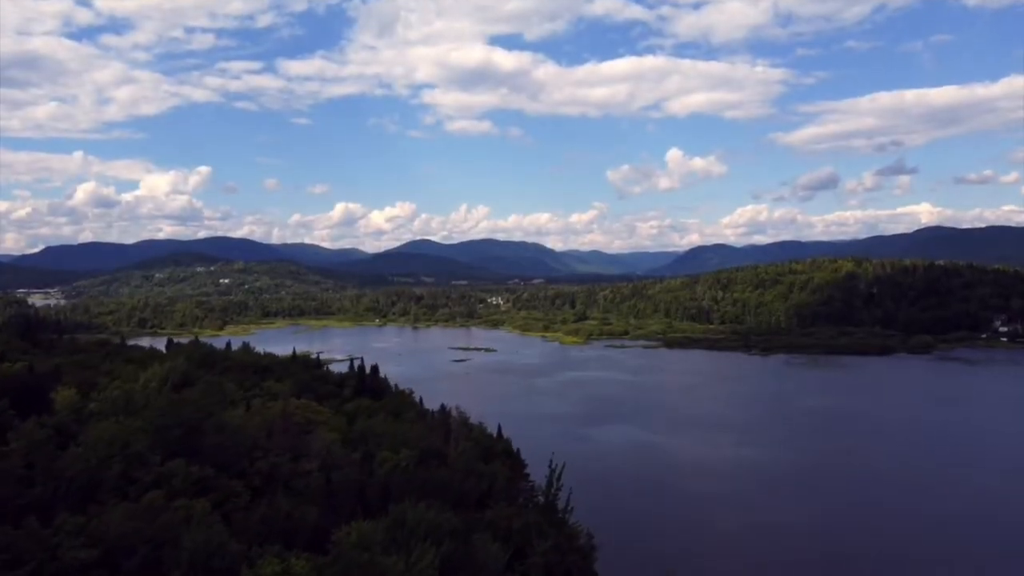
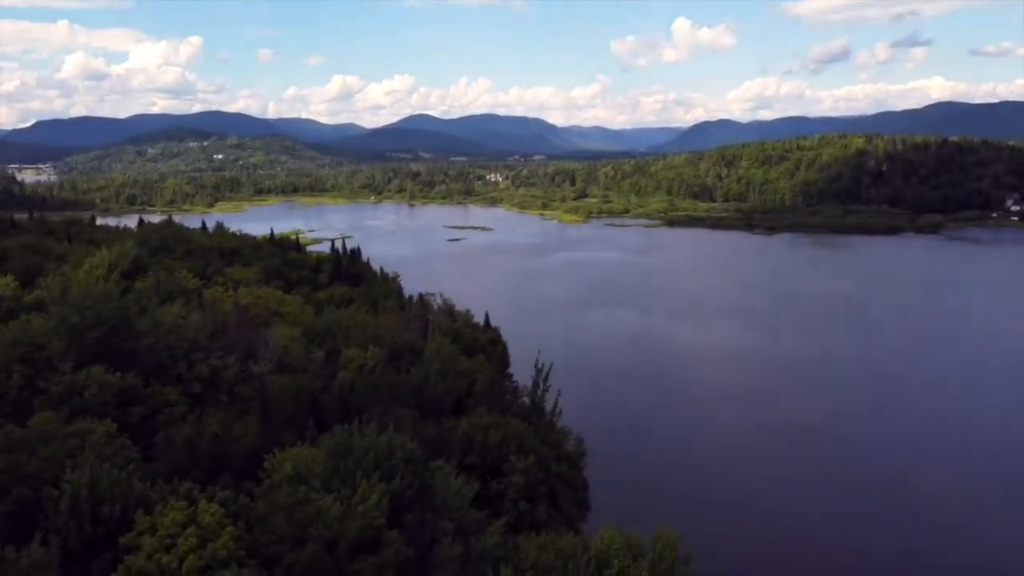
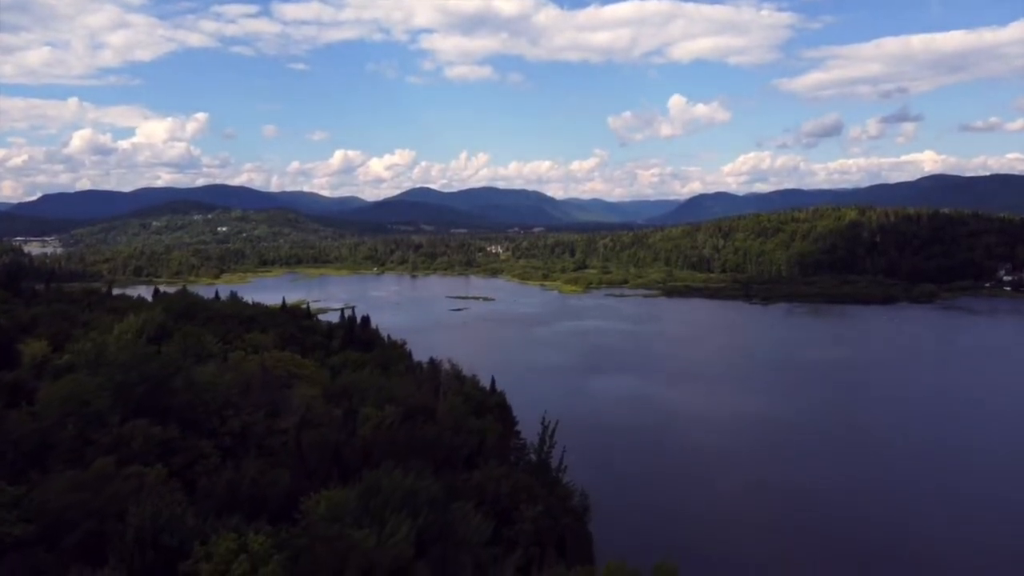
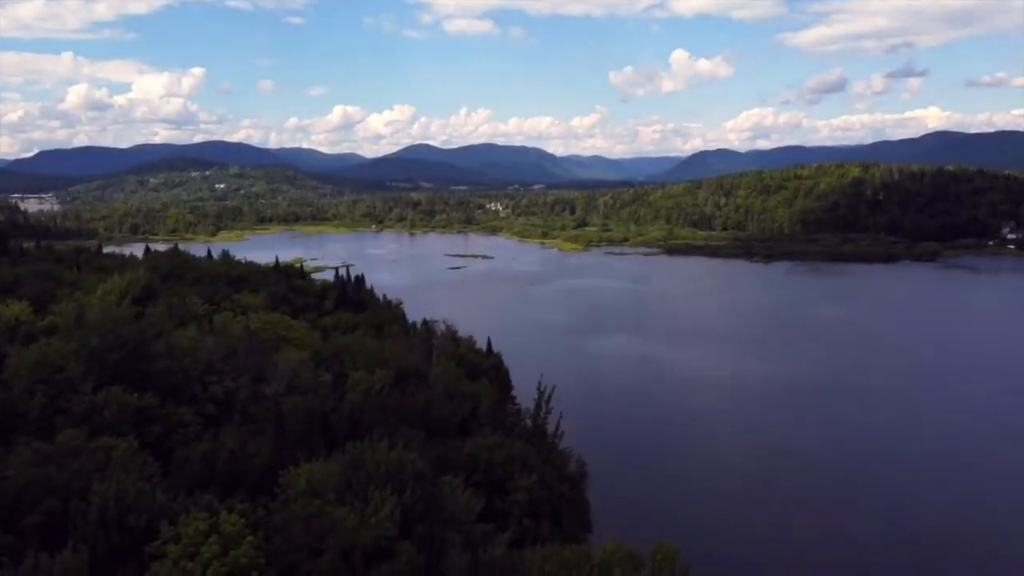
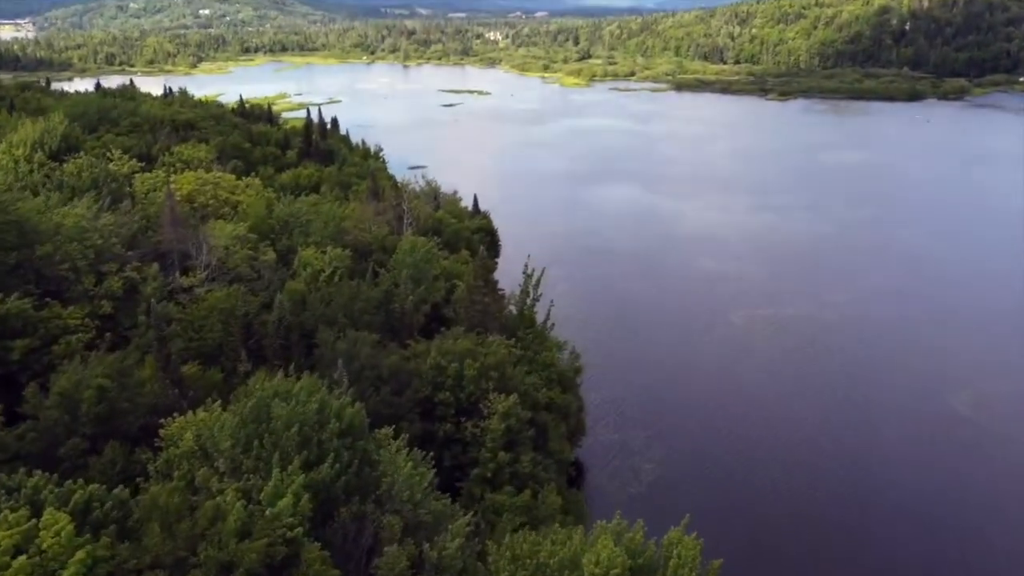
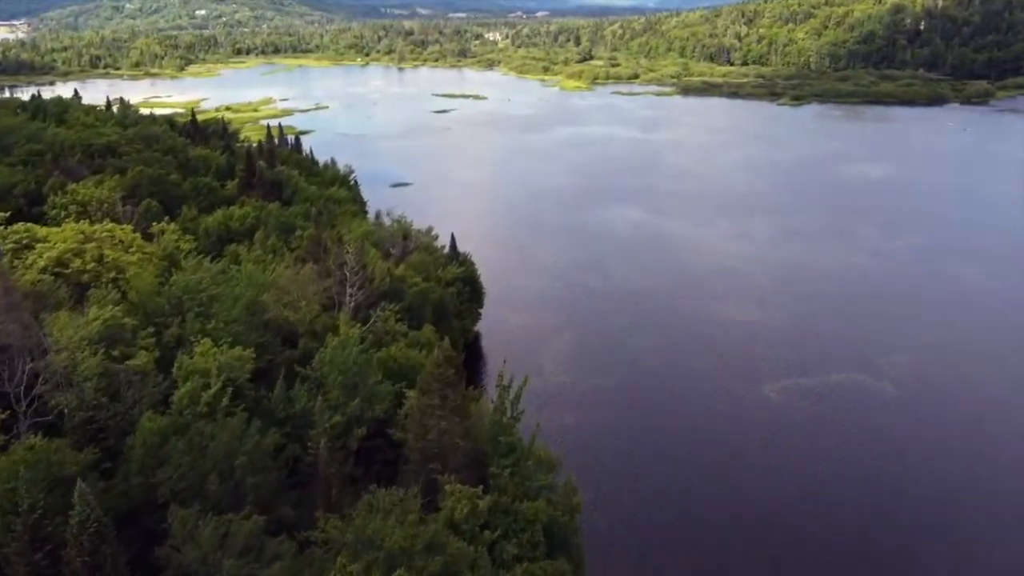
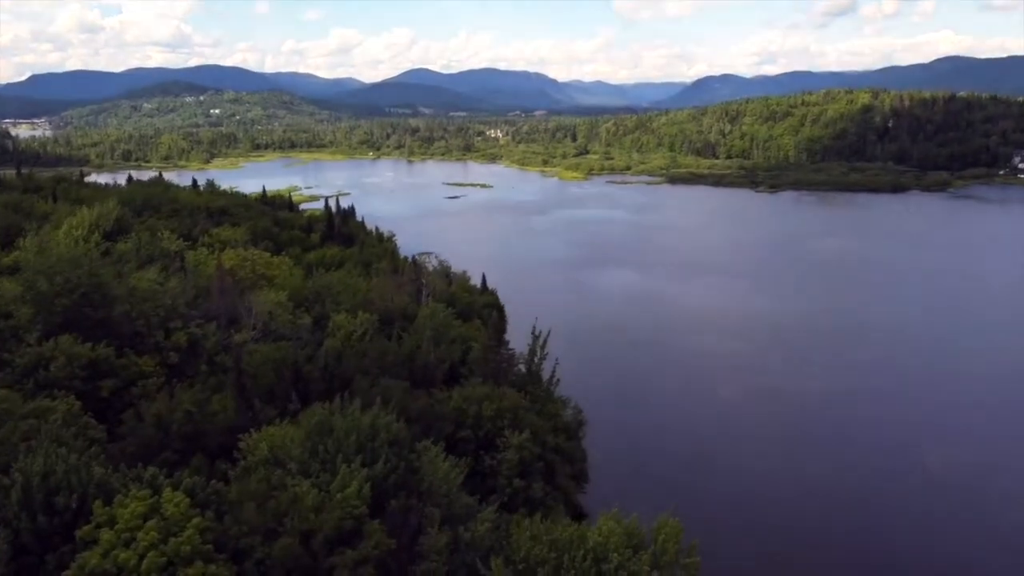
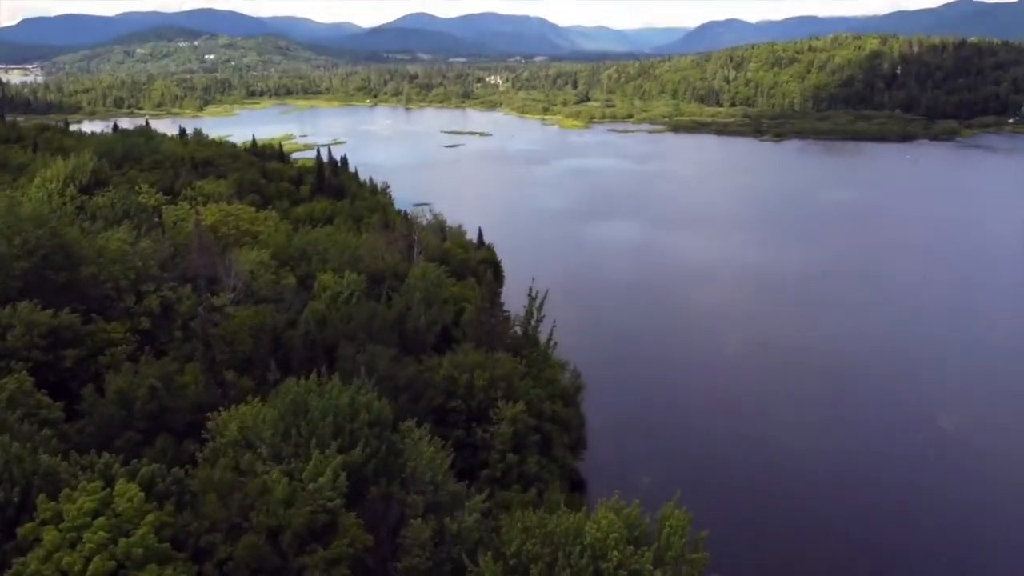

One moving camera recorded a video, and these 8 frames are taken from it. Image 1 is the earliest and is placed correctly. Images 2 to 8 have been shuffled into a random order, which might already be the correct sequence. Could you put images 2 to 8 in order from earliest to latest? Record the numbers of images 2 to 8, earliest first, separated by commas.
3, 4, 2, 7, 8, 5, 6
